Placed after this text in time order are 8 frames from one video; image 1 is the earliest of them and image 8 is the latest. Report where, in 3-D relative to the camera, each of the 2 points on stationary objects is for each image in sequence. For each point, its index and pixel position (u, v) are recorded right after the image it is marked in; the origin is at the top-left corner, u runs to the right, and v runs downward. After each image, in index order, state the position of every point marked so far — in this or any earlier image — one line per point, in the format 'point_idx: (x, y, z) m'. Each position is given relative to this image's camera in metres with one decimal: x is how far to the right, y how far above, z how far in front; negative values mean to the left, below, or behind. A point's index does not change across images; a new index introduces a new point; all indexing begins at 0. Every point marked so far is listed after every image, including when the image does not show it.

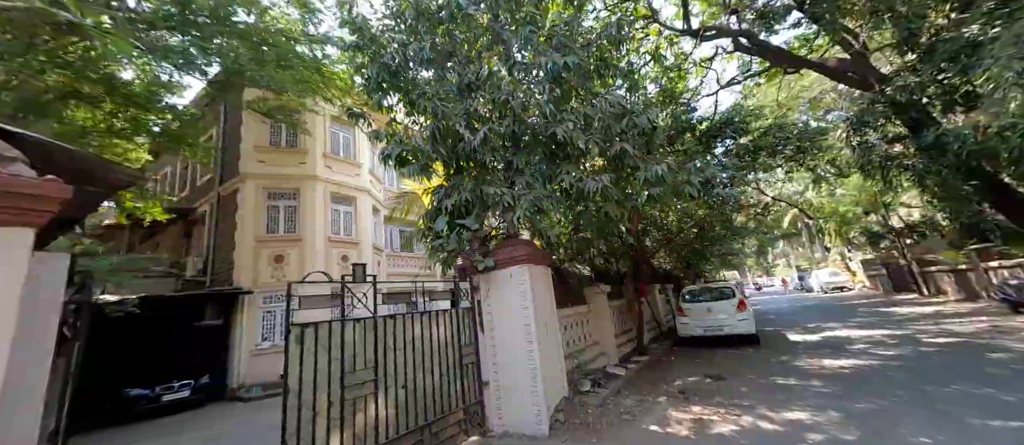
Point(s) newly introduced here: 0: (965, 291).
0: (+17.1, -2.6, +14.3) m
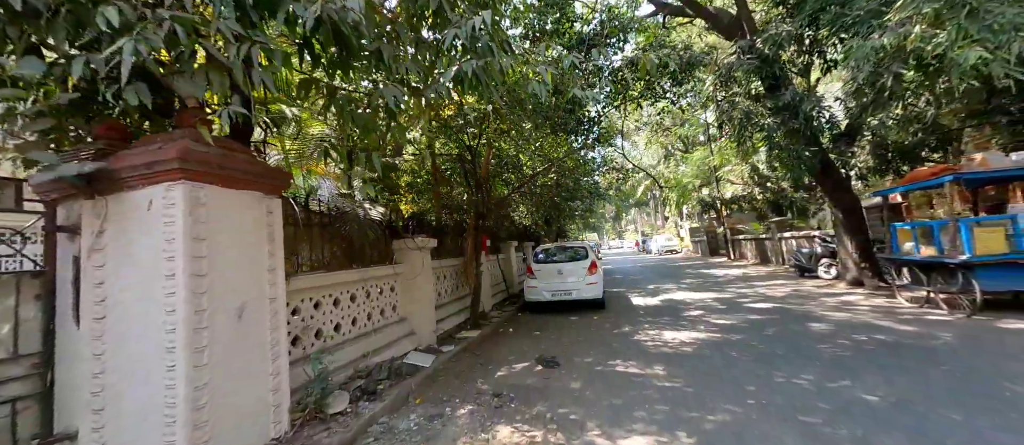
0: (+11.2, -1.5, +17.2) m
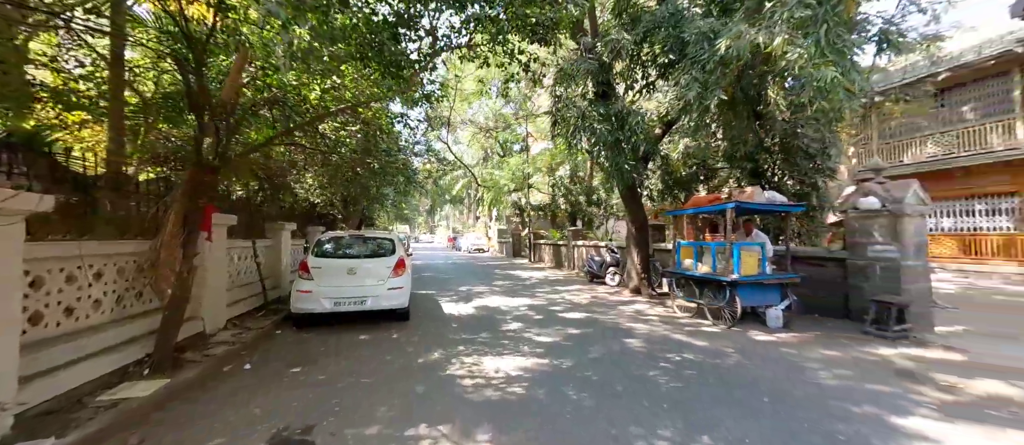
0: (+2.2, -1.9, +19.0) m
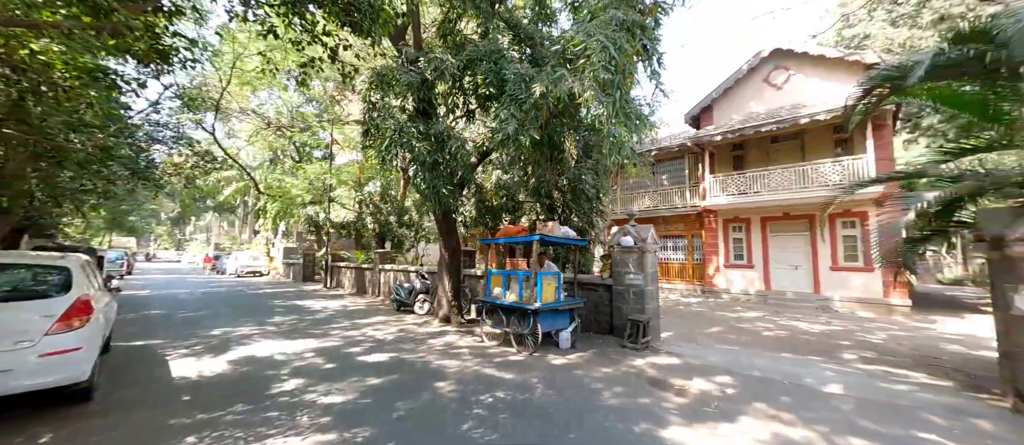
0: (-7.0, -2.8, +17.0) m
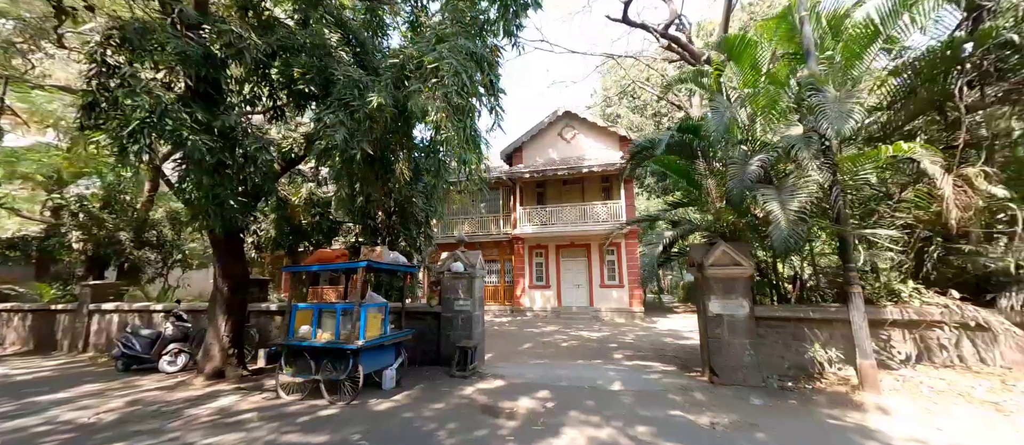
0: (-13.9, -3.3, +11.0) m
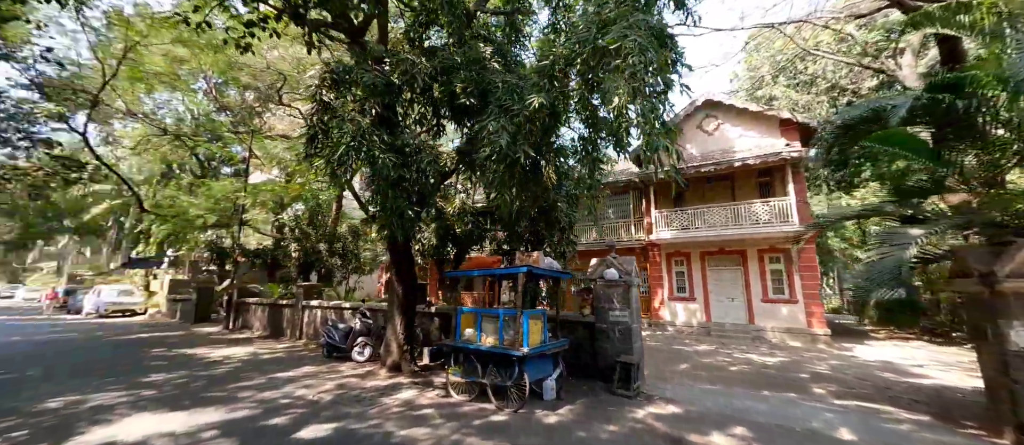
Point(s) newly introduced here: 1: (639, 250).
0: (-9.0, -3.8, +14.2) m
1: (+6.4, -1.4, +18.9) m
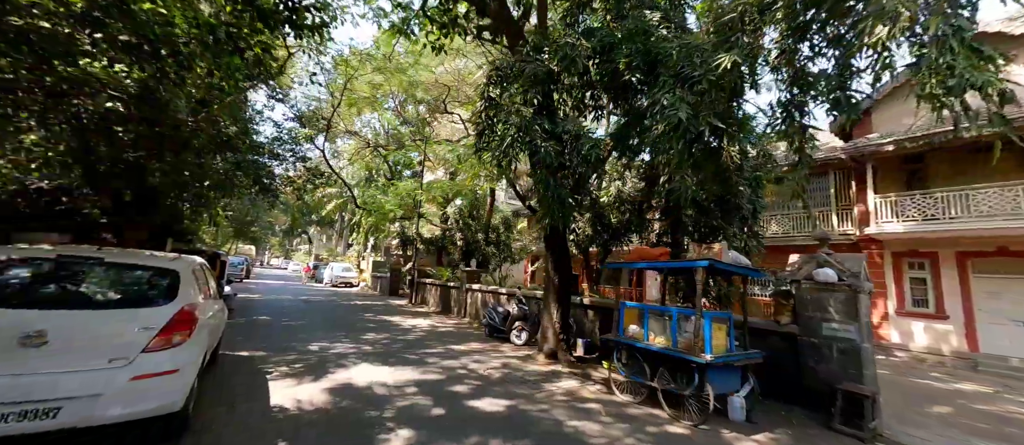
0: (-2.9, -3.4, +16.2) m
1: (+13.1, -1.0, +14.8) m
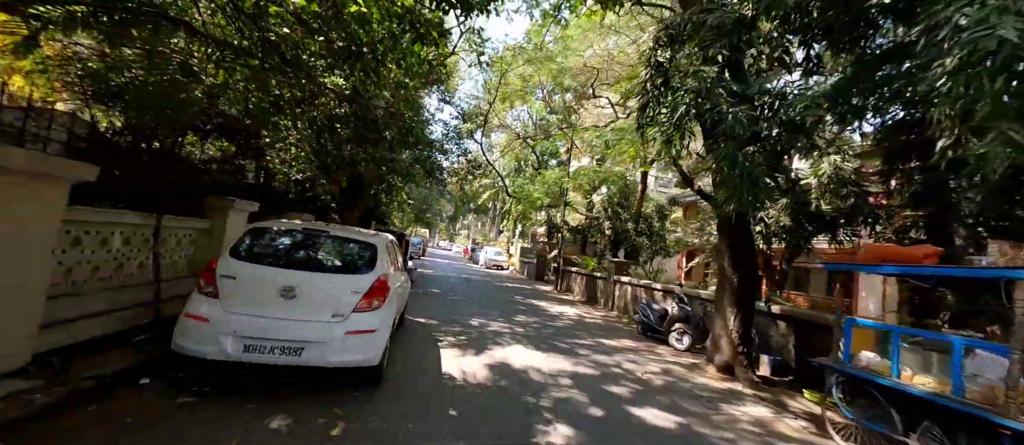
0: (+3.3, -2.9, +15.6) m
1: (+17.8, -0.9, +8.3) m
